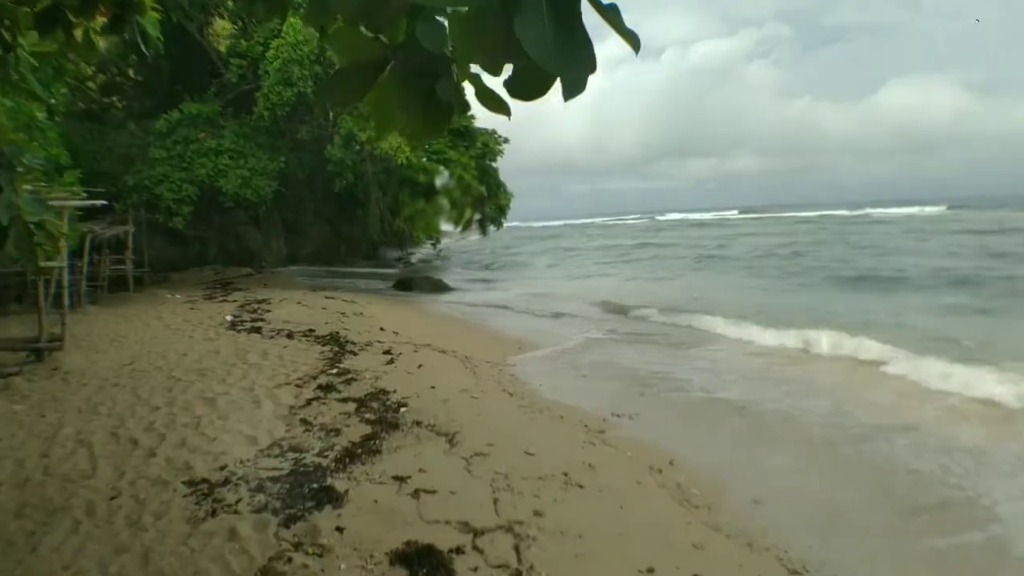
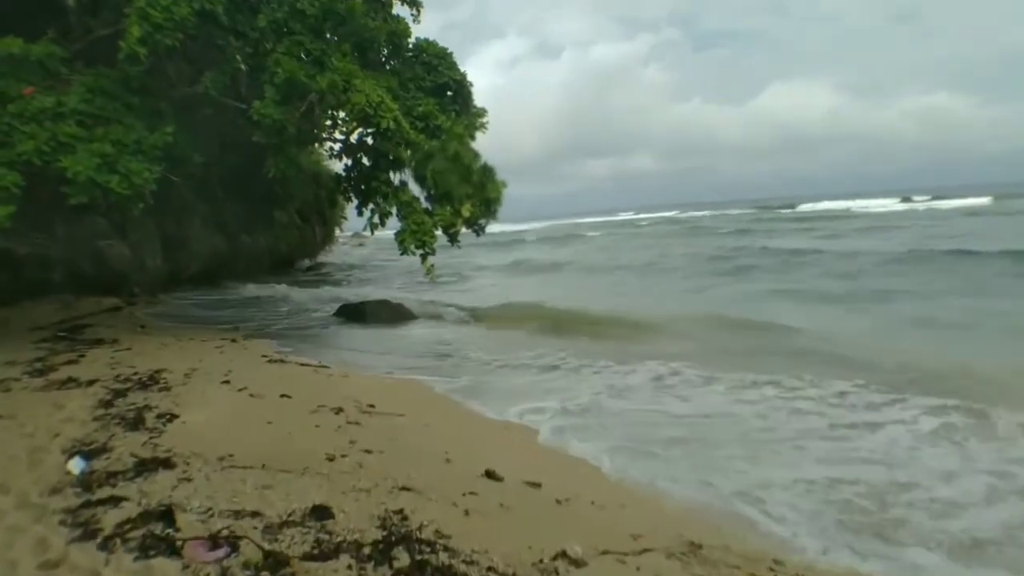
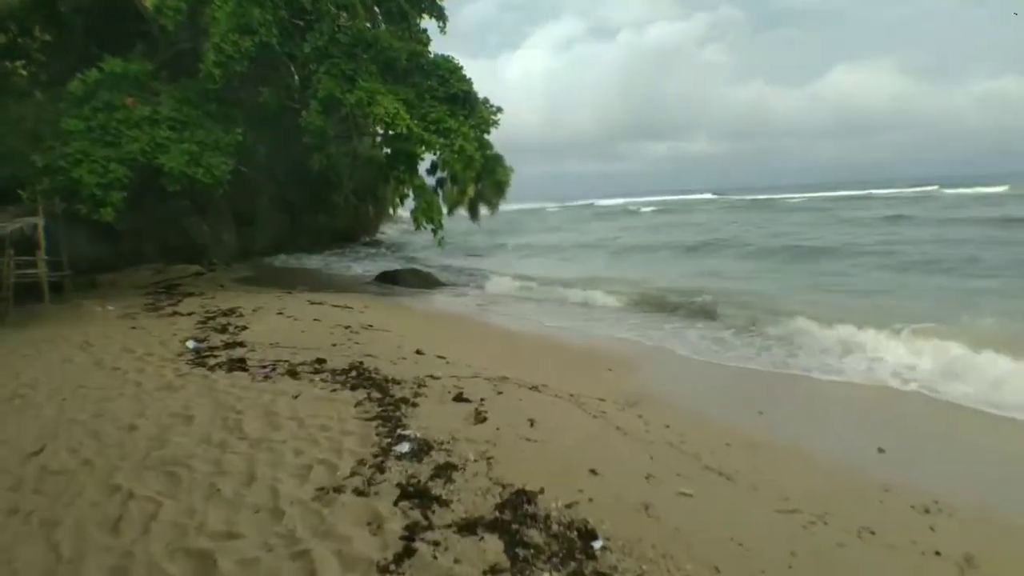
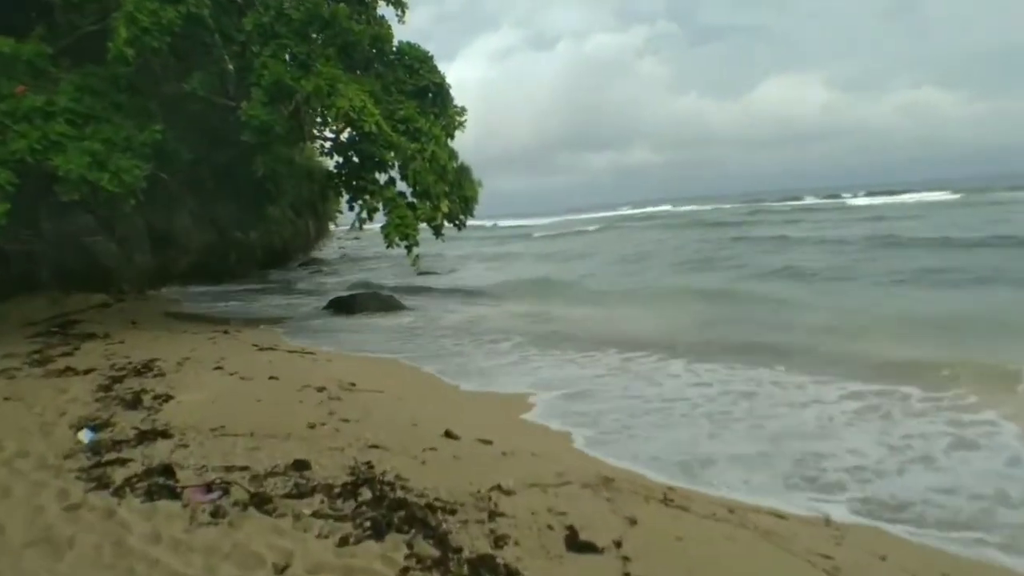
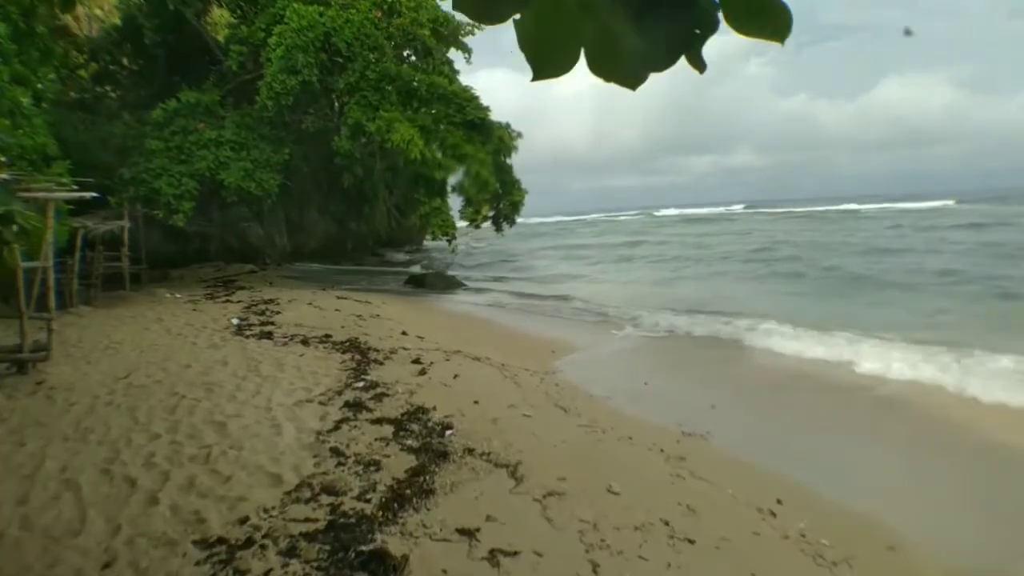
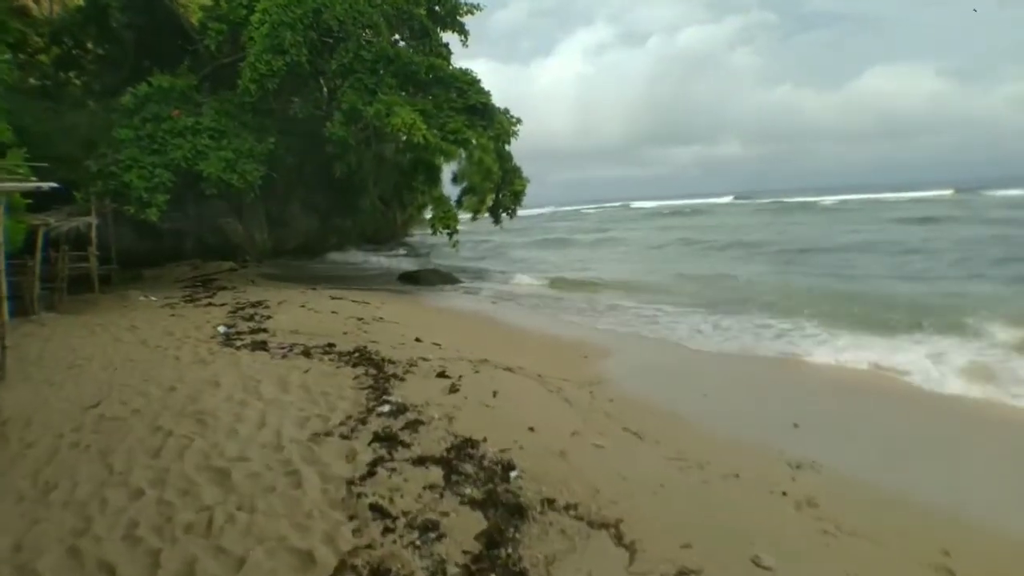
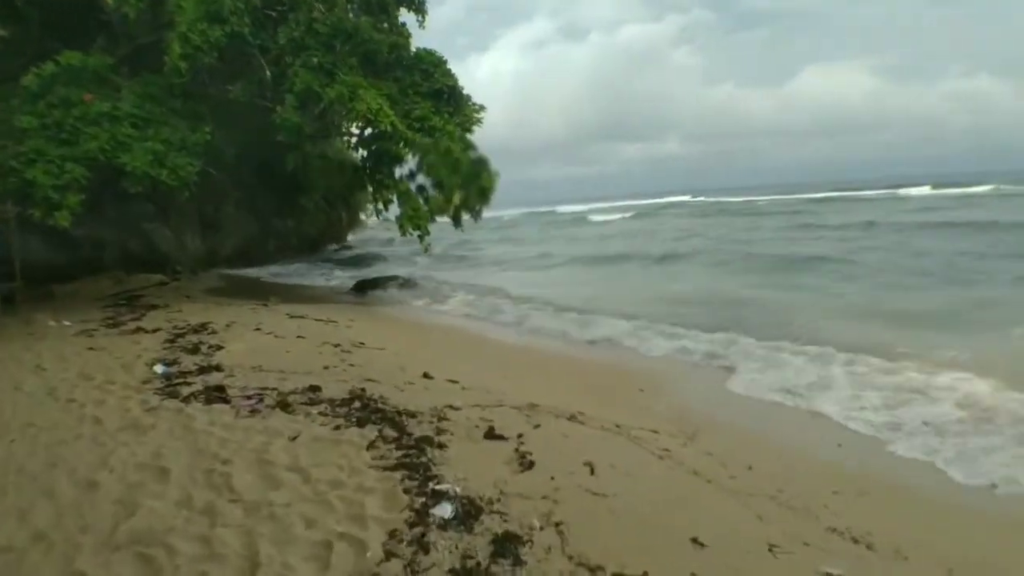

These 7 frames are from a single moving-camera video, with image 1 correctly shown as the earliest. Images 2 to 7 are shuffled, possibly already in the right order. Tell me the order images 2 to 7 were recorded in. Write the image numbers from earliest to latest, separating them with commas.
5, 6, 3, 7, 4, 2
